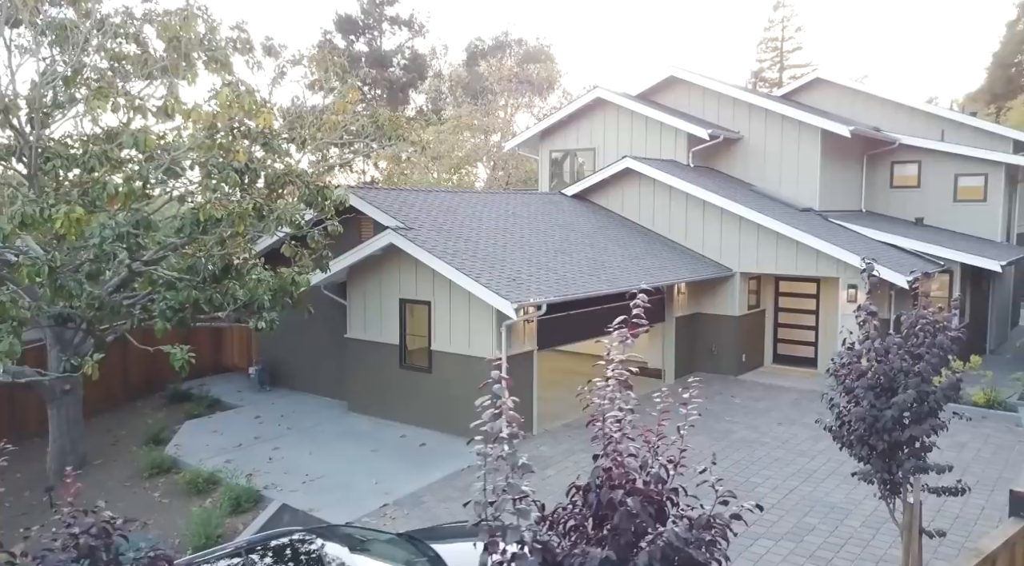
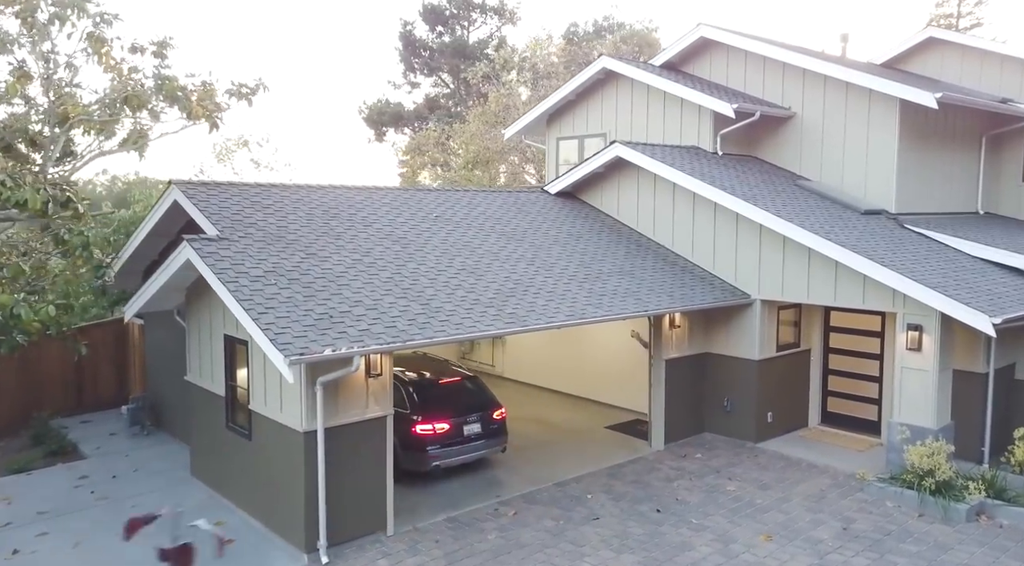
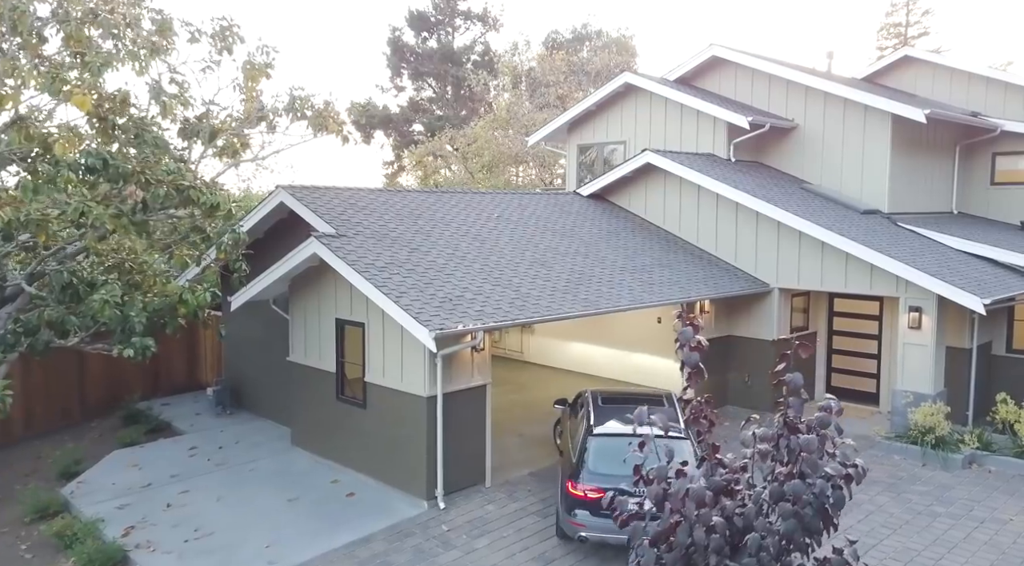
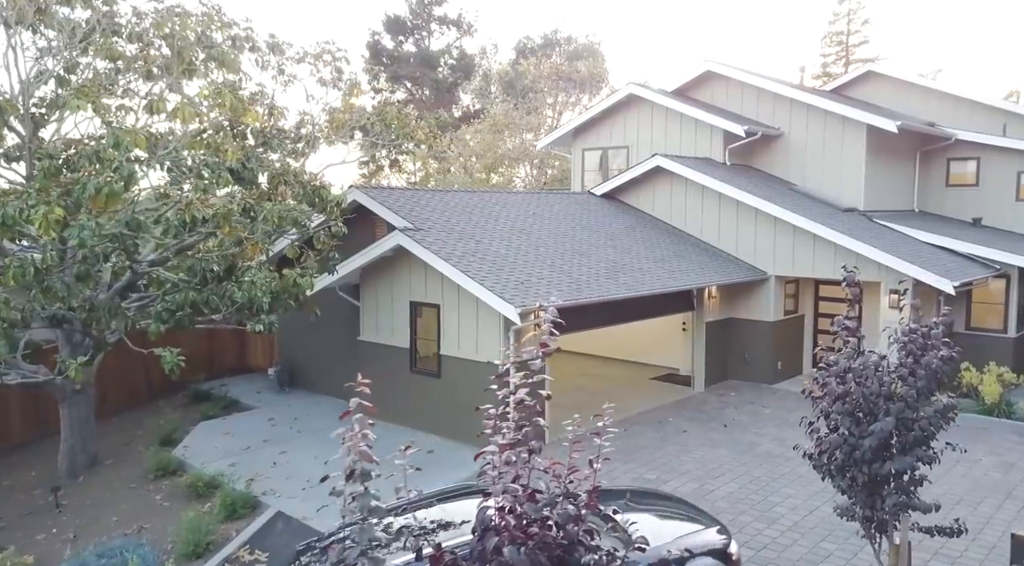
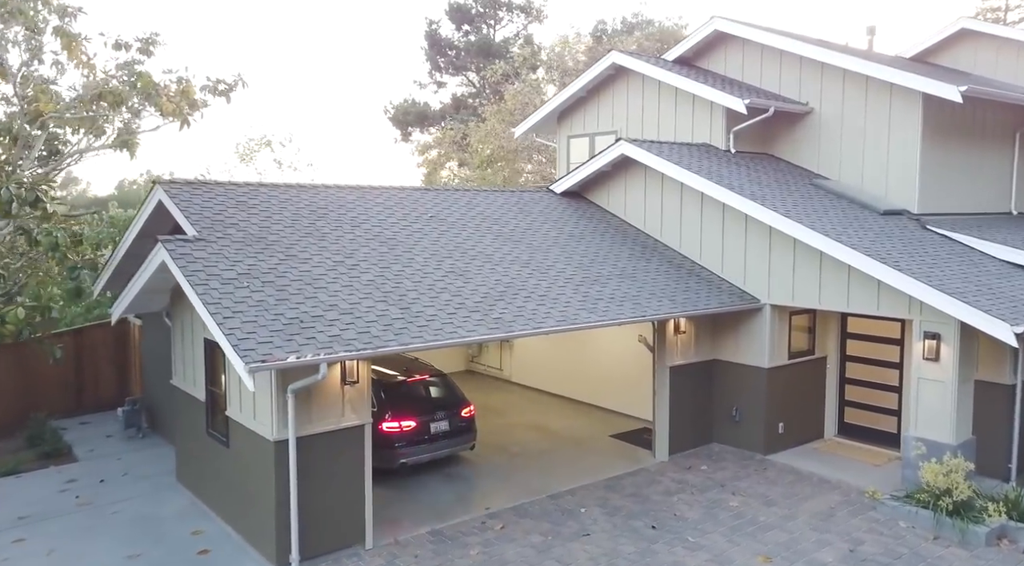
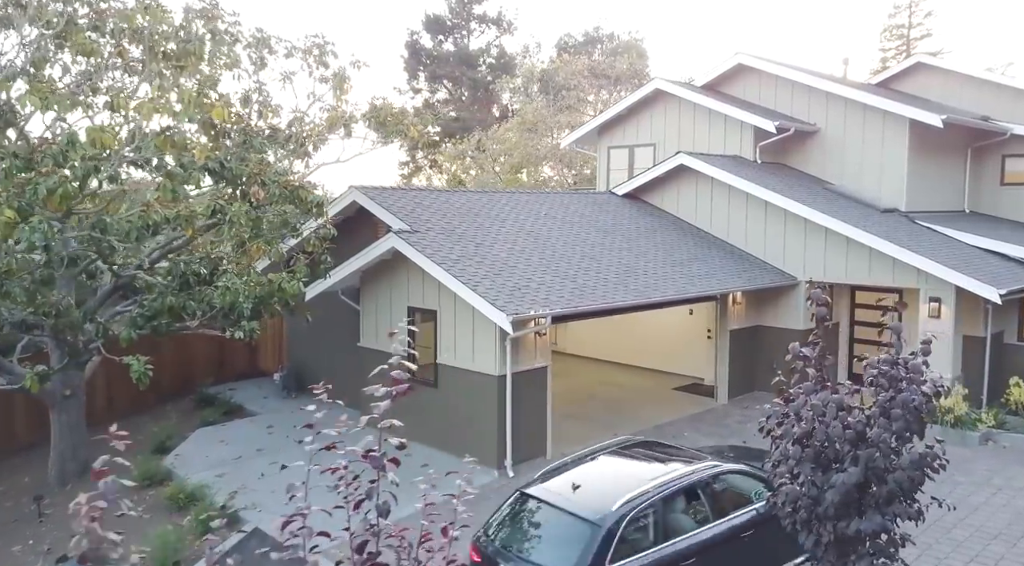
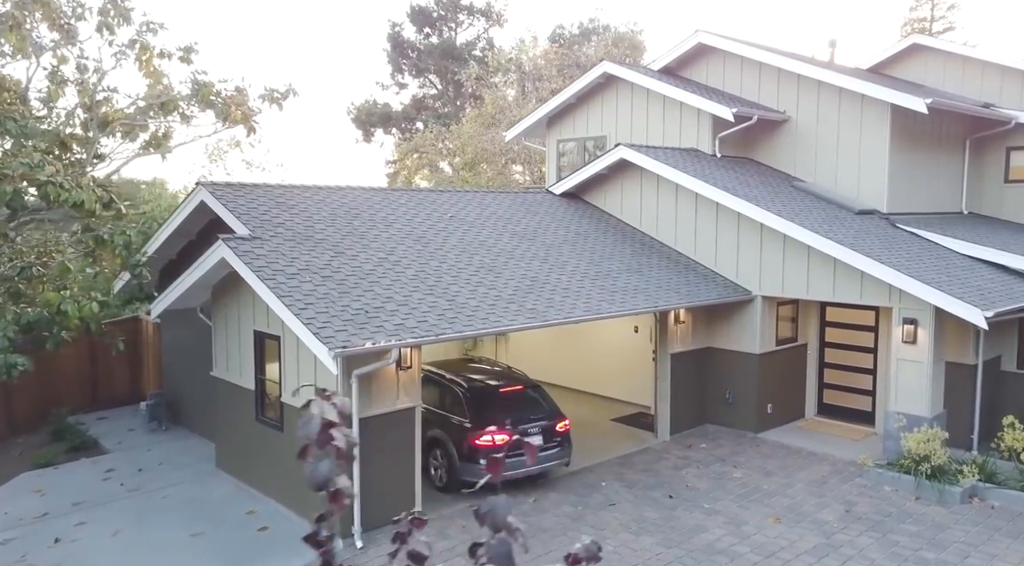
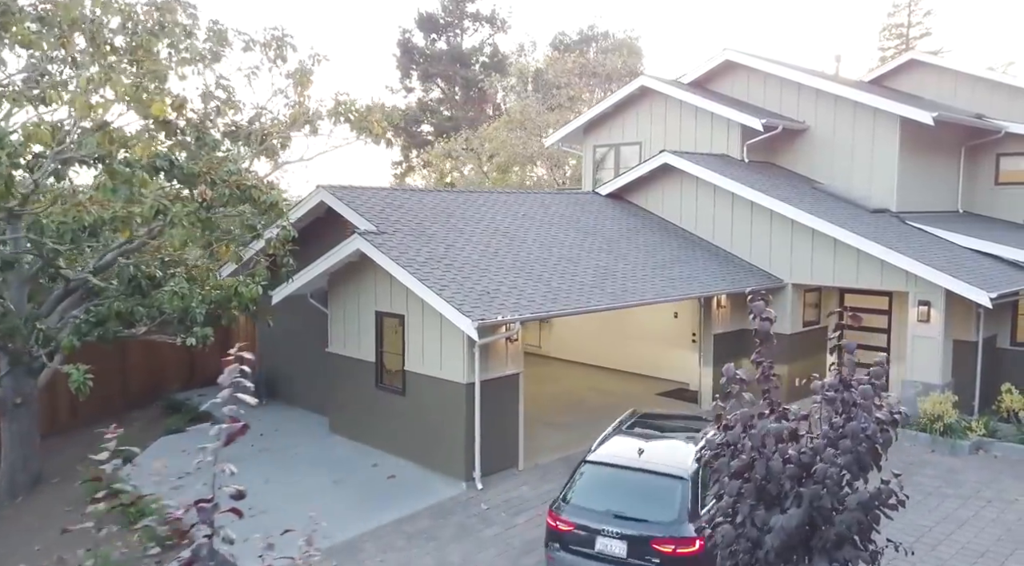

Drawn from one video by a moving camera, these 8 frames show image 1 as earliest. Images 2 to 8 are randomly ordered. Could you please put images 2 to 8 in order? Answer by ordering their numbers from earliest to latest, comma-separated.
4, 6, 8, 3, 7, 2, 5
